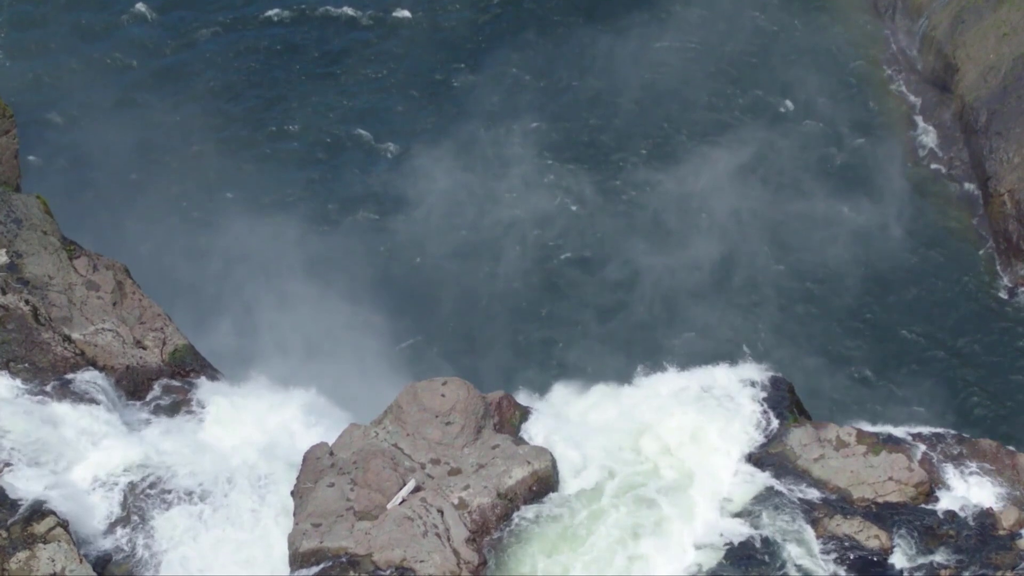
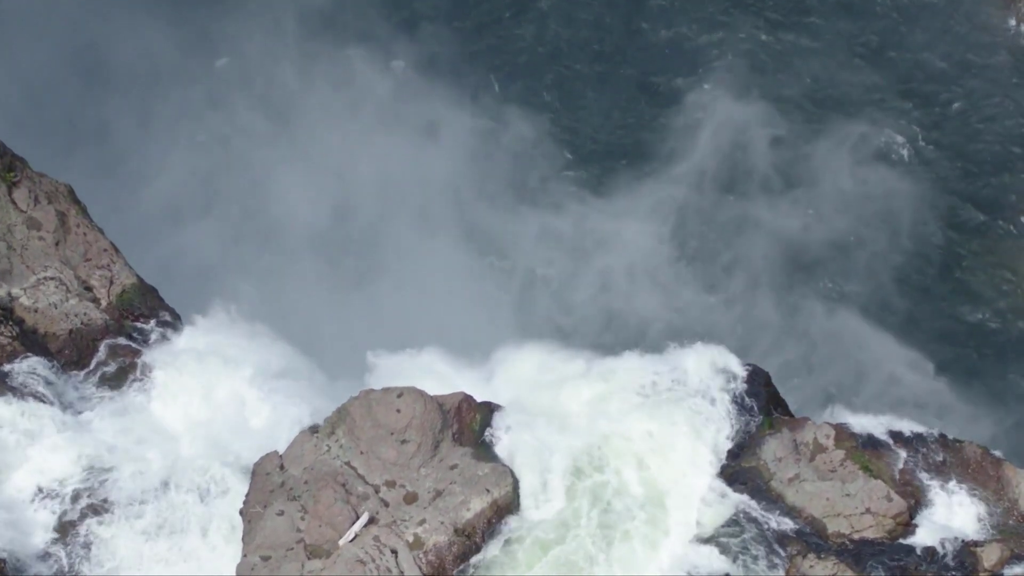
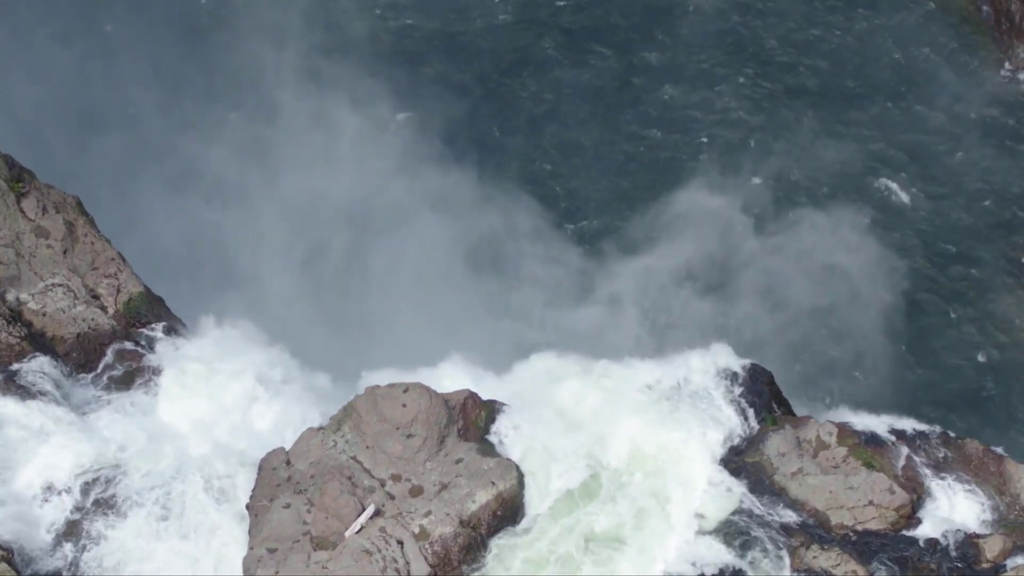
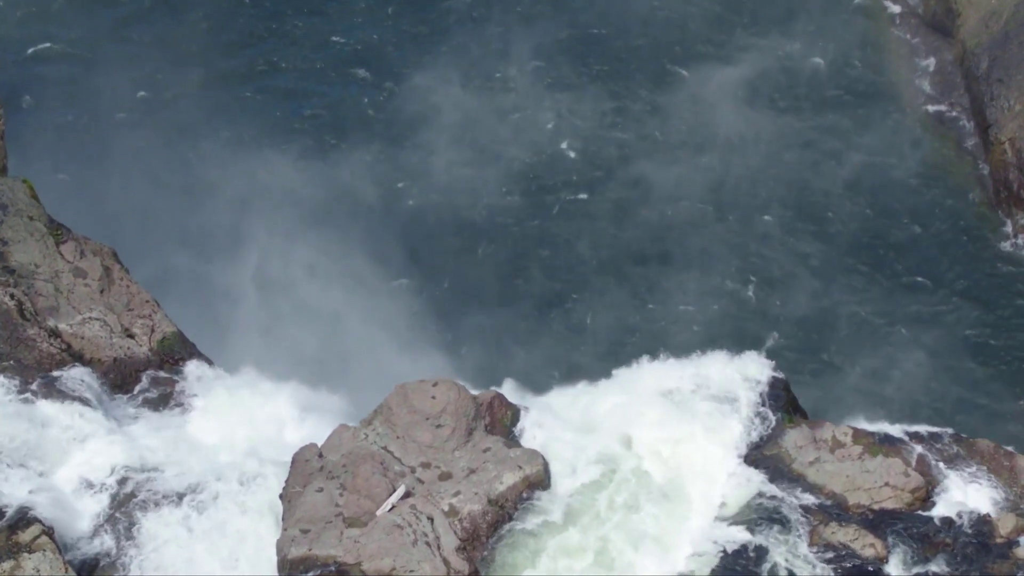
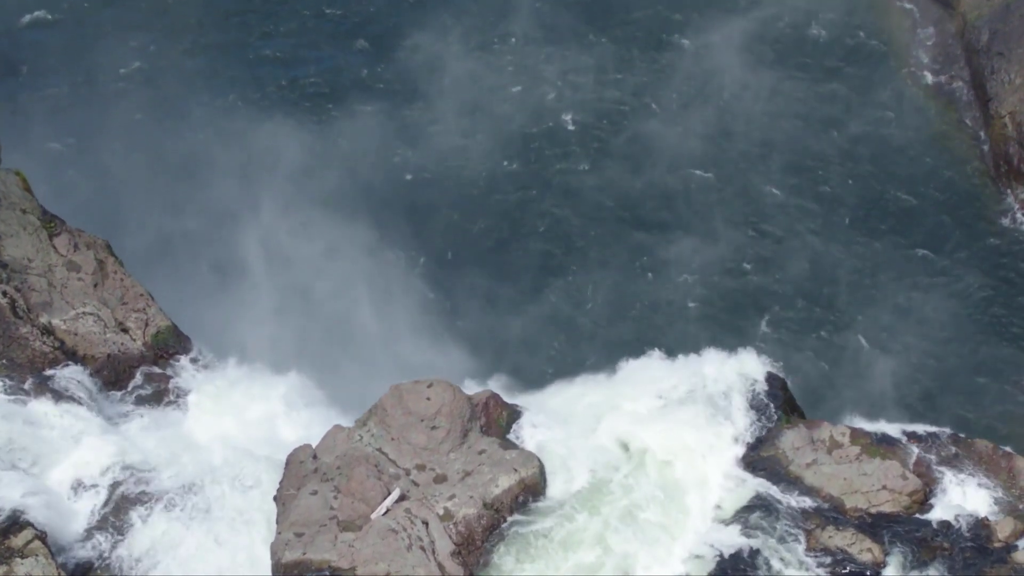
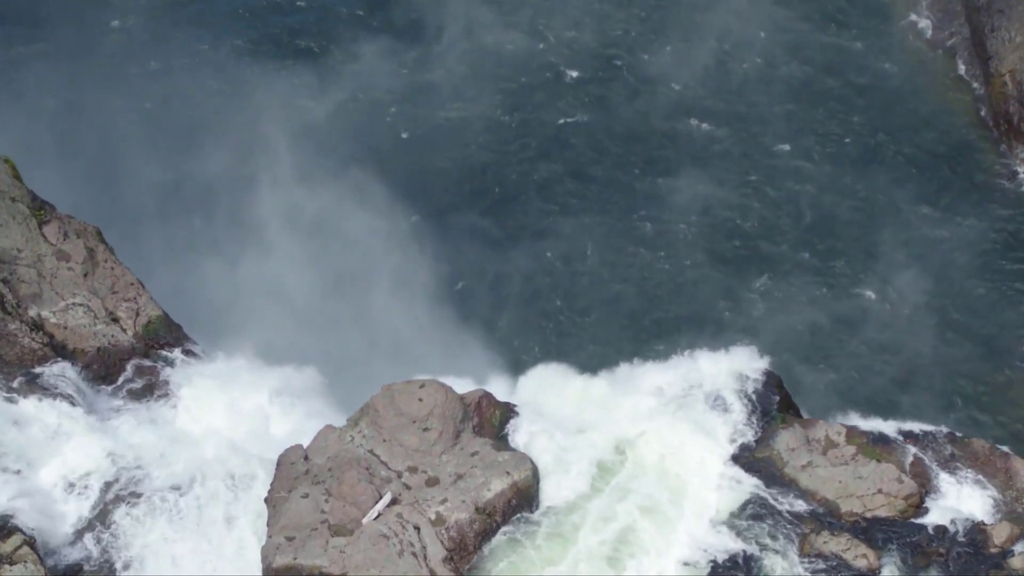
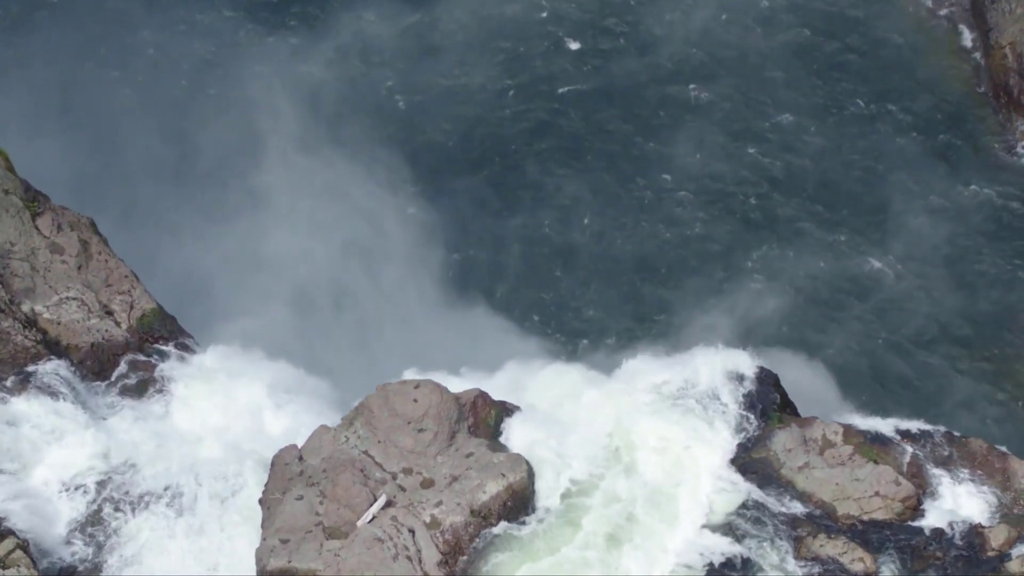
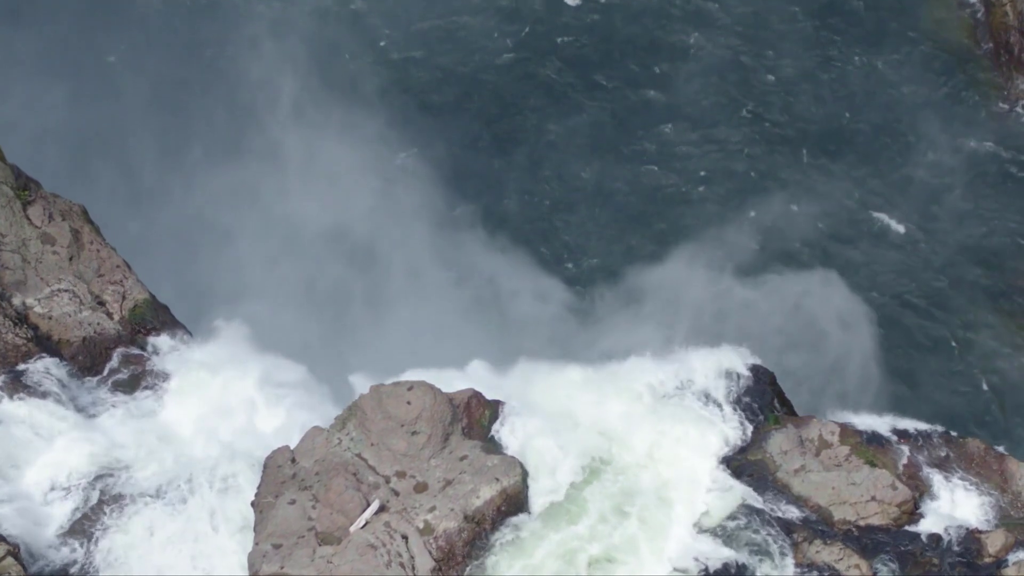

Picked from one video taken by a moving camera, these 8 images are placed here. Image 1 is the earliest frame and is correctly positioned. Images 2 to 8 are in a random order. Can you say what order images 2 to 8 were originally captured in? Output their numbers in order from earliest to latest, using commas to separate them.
4, 5, 6, 7, 8, 3, 2
